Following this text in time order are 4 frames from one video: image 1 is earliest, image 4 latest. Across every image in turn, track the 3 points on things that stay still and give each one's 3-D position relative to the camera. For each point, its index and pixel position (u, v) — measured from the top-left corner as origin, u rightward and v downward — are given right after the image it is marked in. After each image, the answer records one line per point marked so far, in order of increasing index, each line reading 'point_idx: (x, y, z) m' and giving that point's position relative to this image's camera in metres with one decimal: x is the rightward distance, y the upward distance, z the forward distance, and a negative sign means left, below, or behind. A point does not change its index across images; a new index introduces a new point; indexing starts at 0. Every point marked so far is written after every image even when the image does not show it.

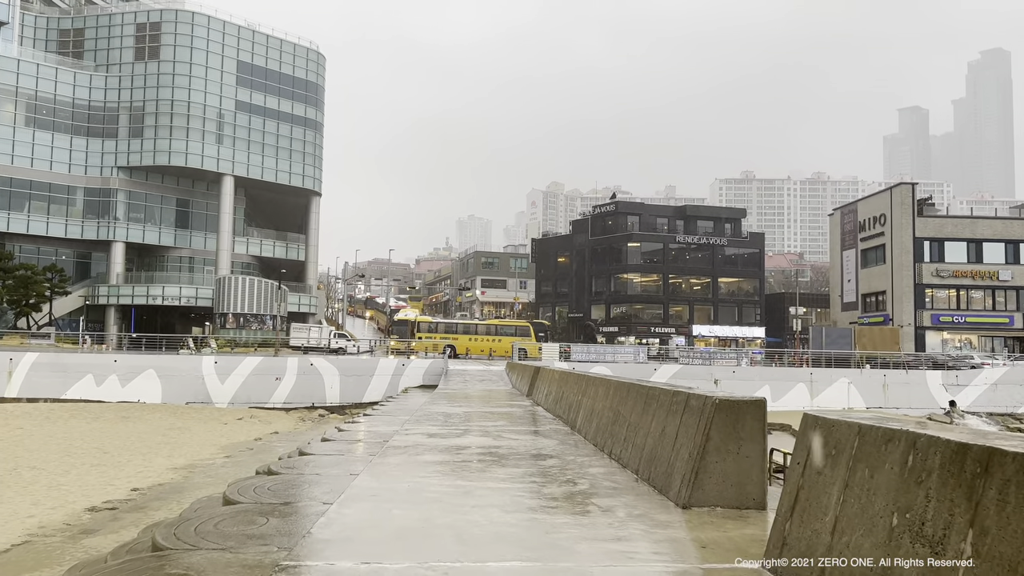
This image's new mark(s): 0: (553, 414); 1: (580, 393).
0: (+0.8, -2.6, +14.1) m
1: (+1.2, -1.9, +11.9) m
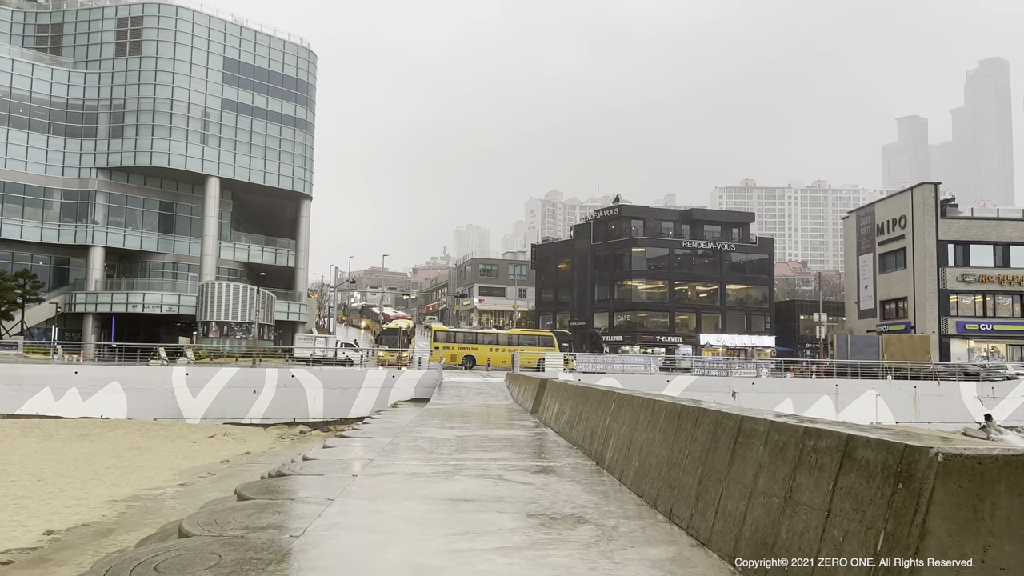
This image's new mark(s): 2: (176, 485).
0: (+0.9, -2.5, +11.3) m
1: (+1.3, -1.8, +9.1) m
2: (-8.5, -5.0, +17.2) m
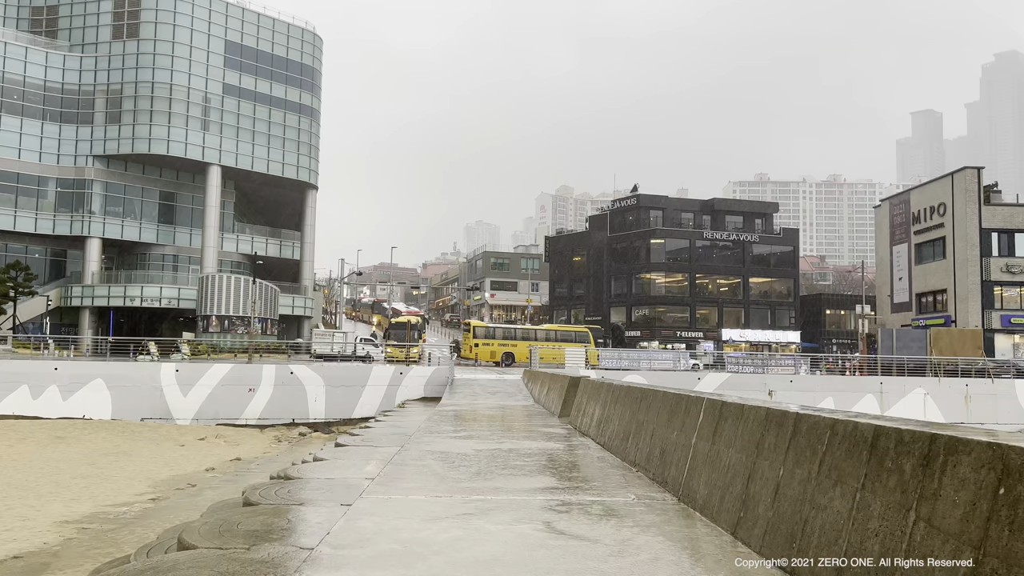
0: (+1.4, -2.2, +8.7) m
1: (+1.7, -1.4, +6.5) m
2: (-8.0, -4.6, +14.8) m
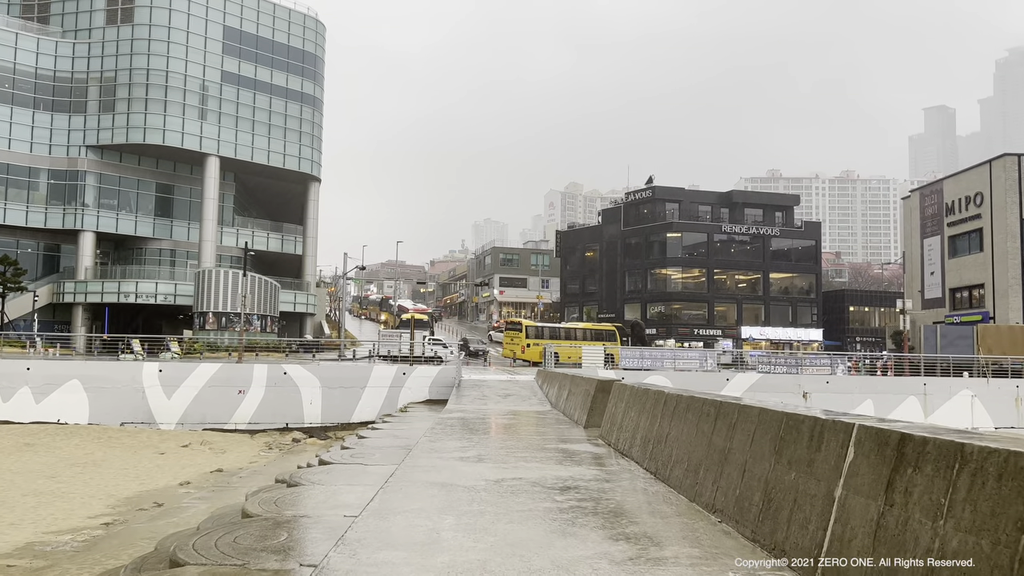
0: (+1.6, -2.0, +6.4) m
1: (+1.9, -1.2, +4.2) m
2: (-7.6, -4.4, +12.6) m
